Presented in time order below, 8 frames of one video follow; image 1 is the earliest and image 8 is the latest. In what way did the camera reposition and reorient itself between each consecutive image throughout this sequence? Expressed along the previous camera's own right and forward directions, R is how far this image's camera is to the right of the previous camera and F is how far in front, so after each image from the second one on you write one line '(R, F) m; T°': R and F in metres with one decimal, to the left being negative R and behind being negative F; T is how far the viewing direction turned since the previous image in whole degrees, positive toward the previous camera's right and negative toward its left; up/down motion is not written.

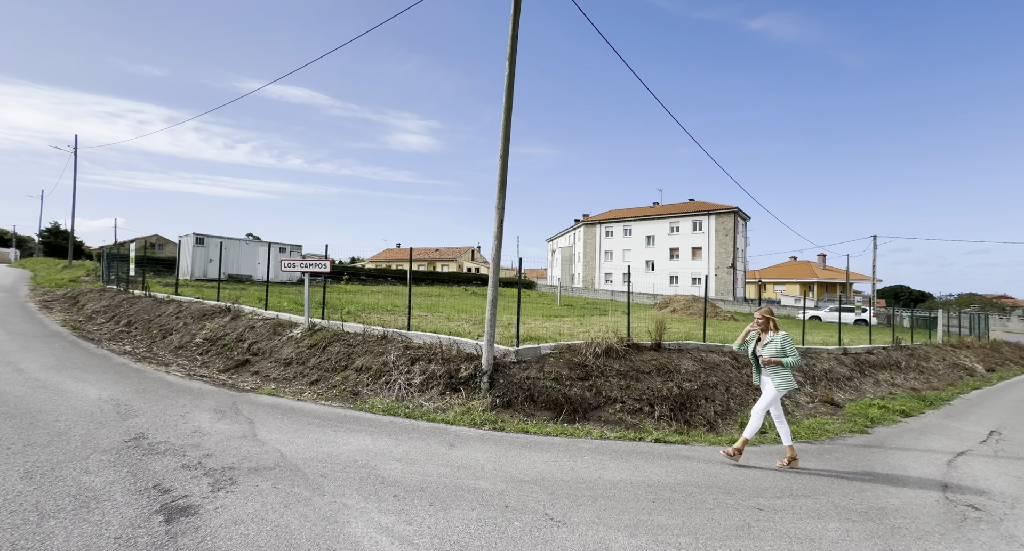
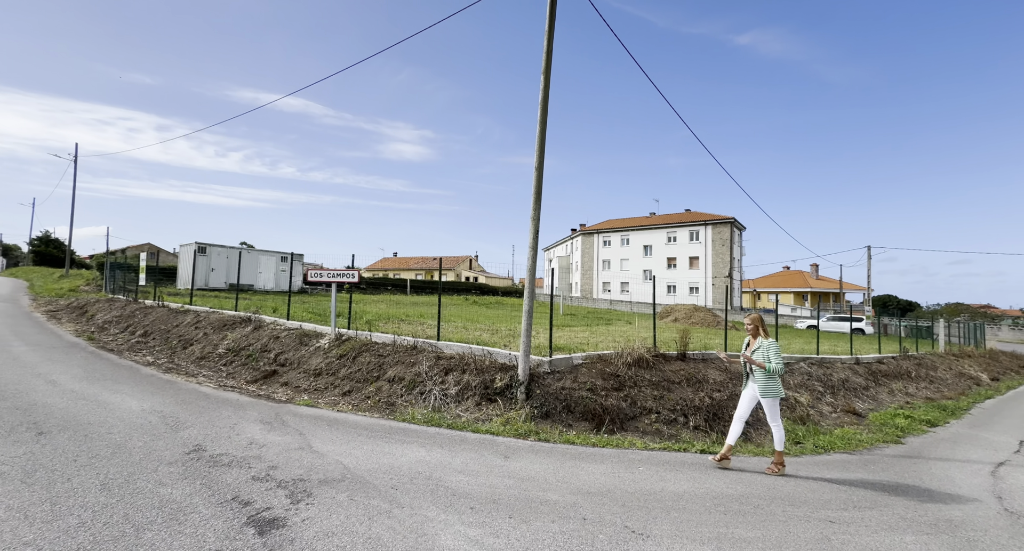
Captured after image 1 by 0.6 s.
(-0.6, 0.0) m; +1°
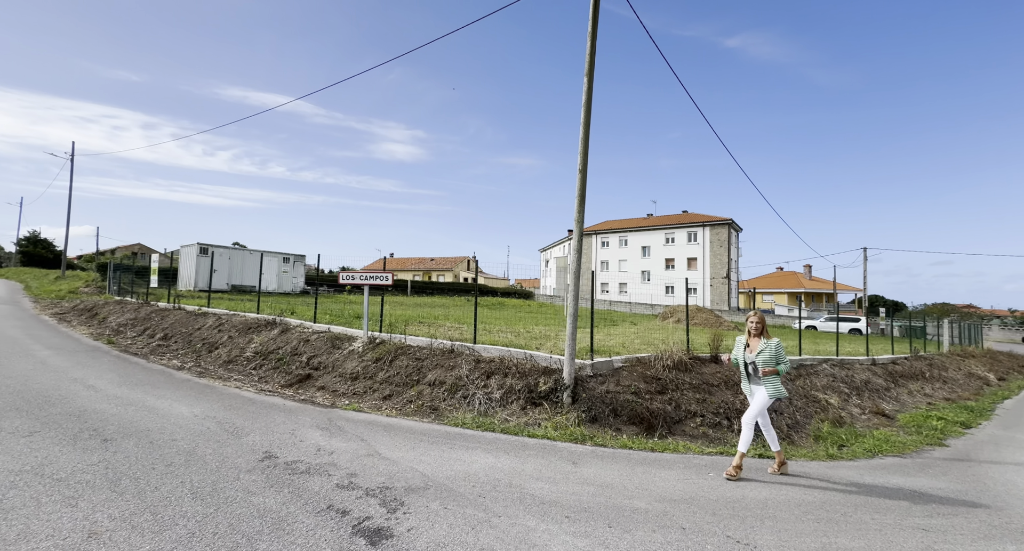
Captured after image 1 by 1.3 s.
(-0.7, 0.0) m; +1°
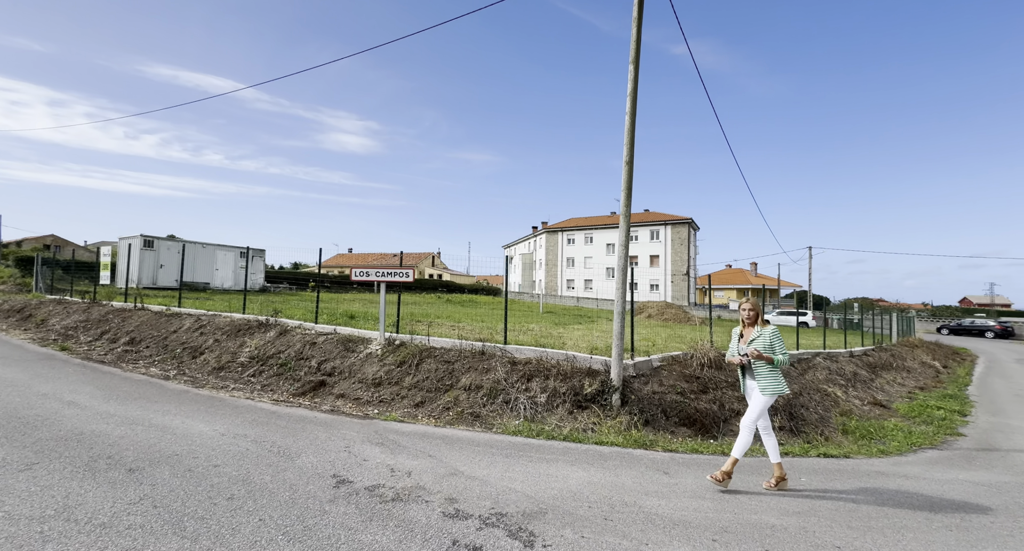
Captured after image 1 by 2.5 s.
(-1.2, +0.5) m; +6°
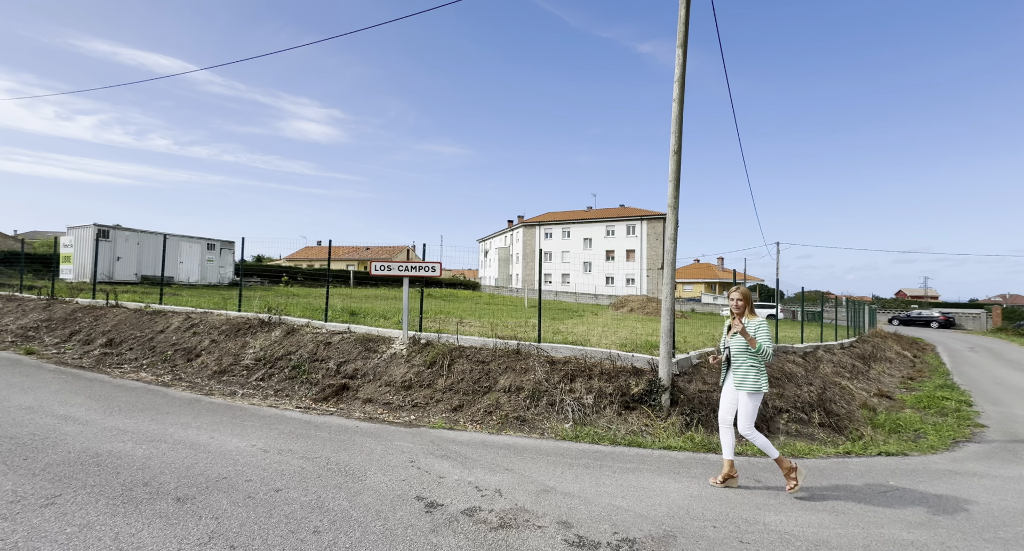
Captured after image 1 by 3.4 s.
(-1.0, +0.4) m; +4°
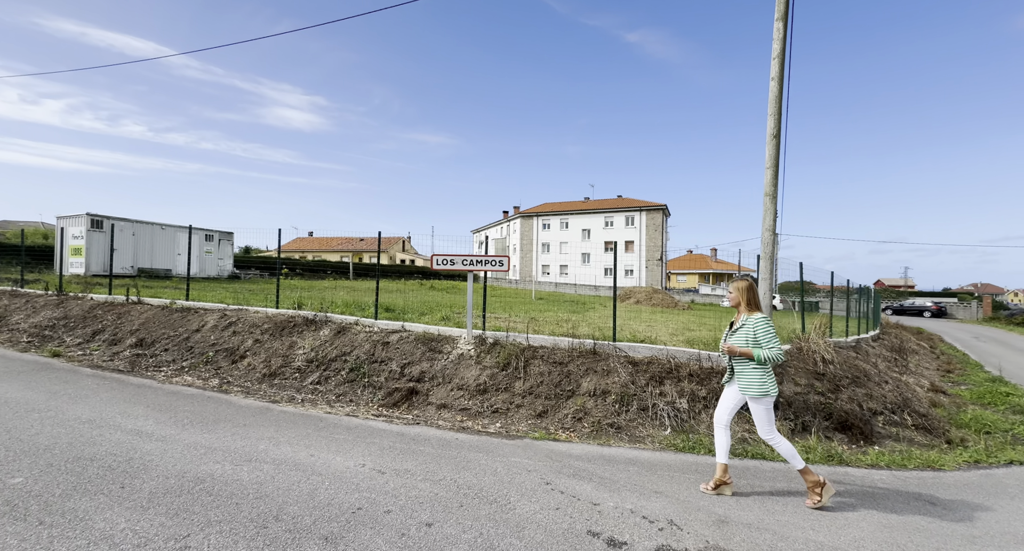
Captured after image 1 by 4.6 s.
(-1.2, +0.5) m; +2°
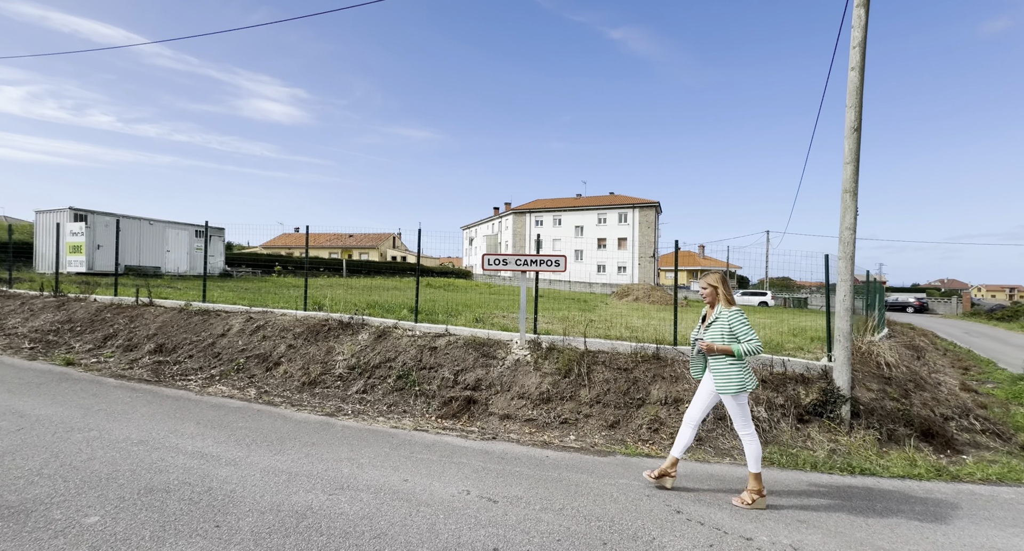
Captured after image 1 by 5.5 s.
(-1.0, +0.4) m; +2°
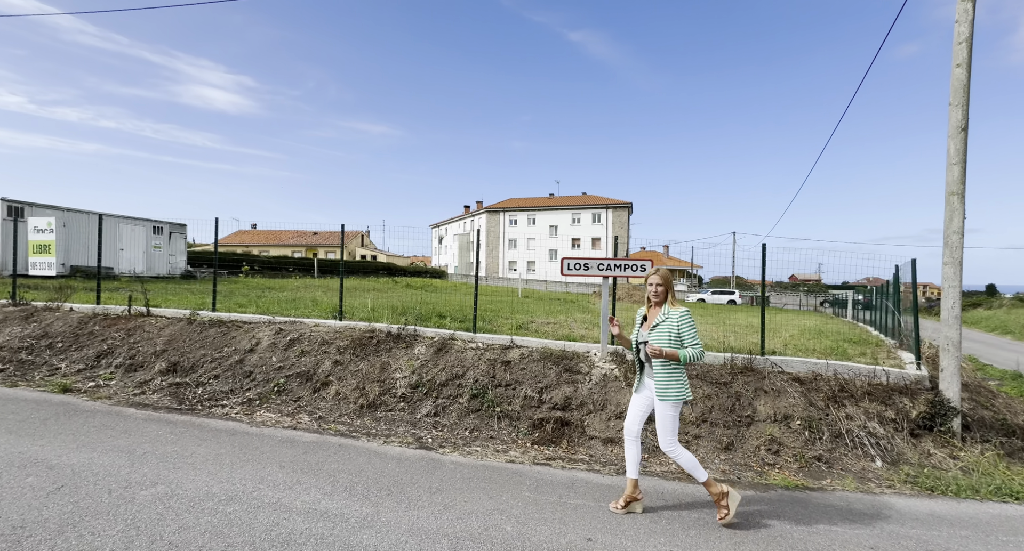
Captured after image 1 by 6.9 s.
(-1.5, +0.7) m; +5°
